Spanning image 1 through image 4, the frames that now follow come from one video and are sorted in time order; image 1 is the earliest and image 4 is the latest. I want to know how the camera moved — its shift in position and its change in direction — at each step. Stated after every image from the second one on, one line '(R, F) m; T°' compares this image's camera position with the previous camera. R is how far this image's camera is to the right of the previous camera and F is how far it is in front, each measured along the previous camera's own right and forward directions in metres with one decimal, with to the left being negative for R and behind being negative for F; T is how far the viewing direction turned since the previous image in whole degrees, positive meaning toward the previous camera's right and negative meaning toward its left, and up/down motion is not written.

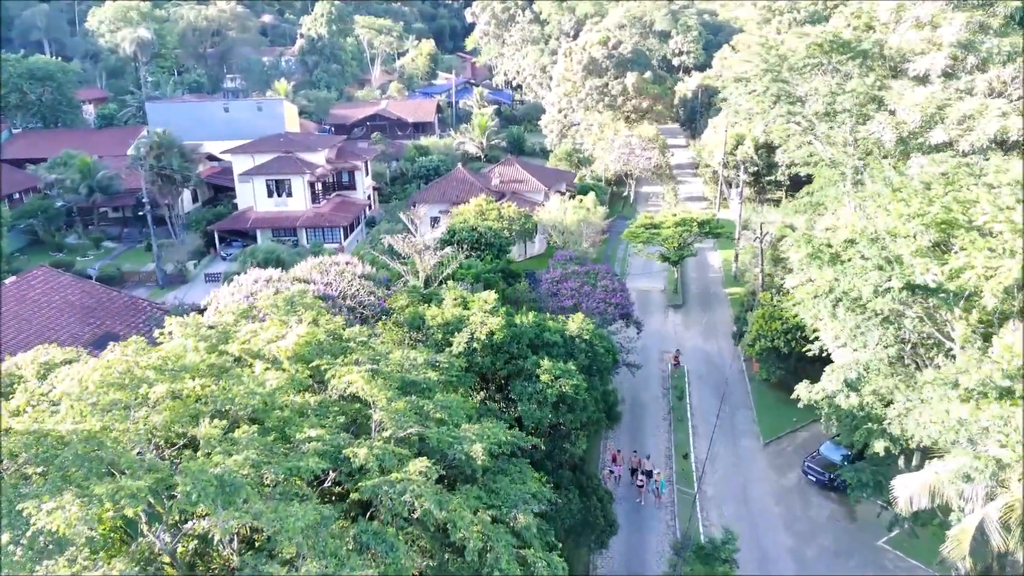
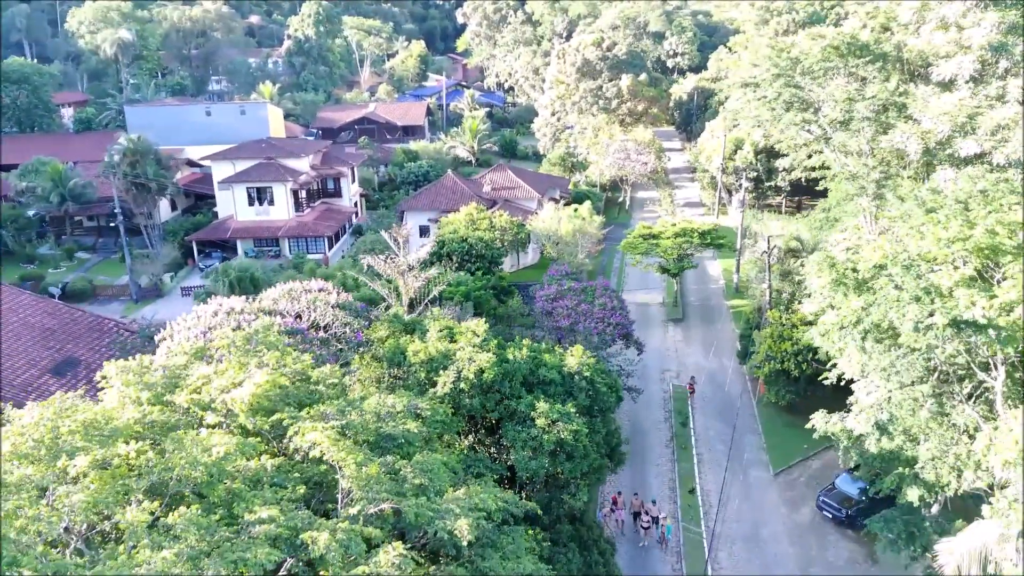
(0.0, +1.7) m; +1°
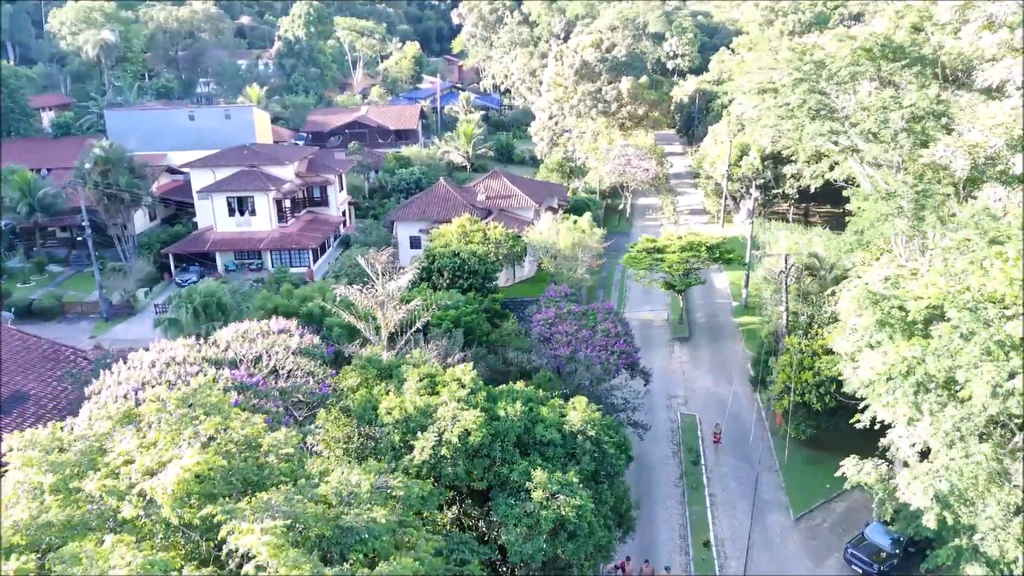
(+0.1, +2.2) m; 0°
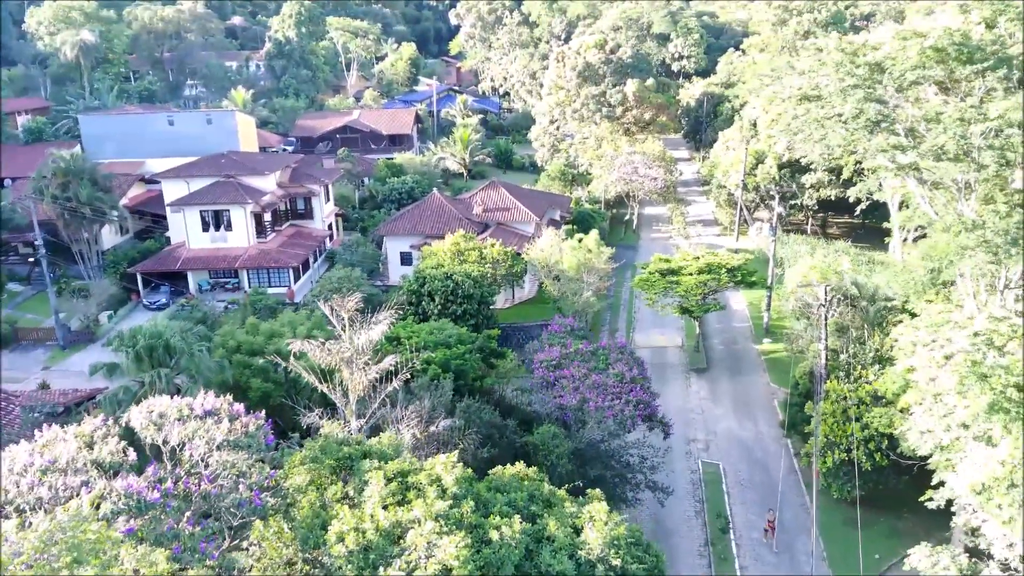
(0.0, +3.2) m; 0°
